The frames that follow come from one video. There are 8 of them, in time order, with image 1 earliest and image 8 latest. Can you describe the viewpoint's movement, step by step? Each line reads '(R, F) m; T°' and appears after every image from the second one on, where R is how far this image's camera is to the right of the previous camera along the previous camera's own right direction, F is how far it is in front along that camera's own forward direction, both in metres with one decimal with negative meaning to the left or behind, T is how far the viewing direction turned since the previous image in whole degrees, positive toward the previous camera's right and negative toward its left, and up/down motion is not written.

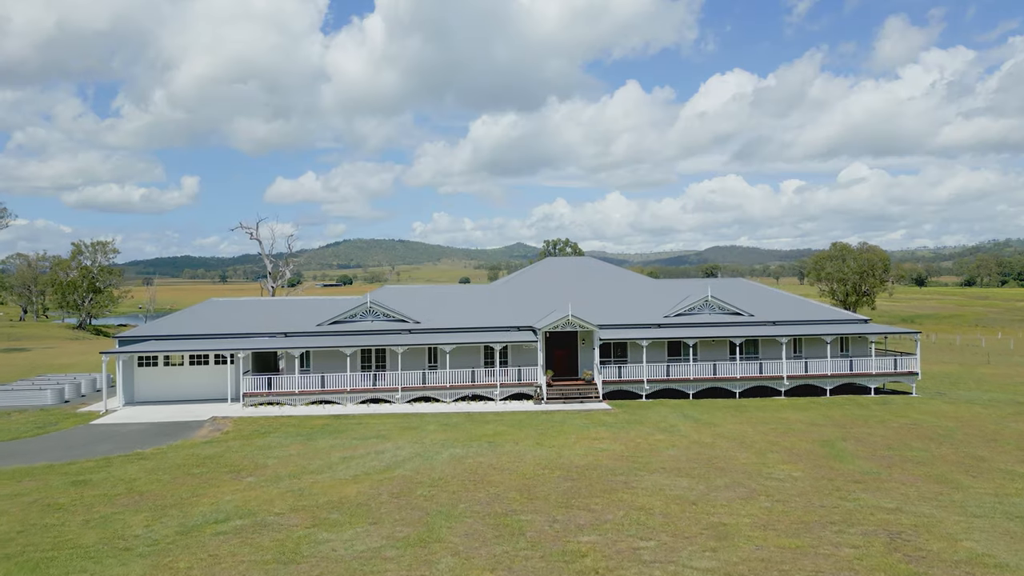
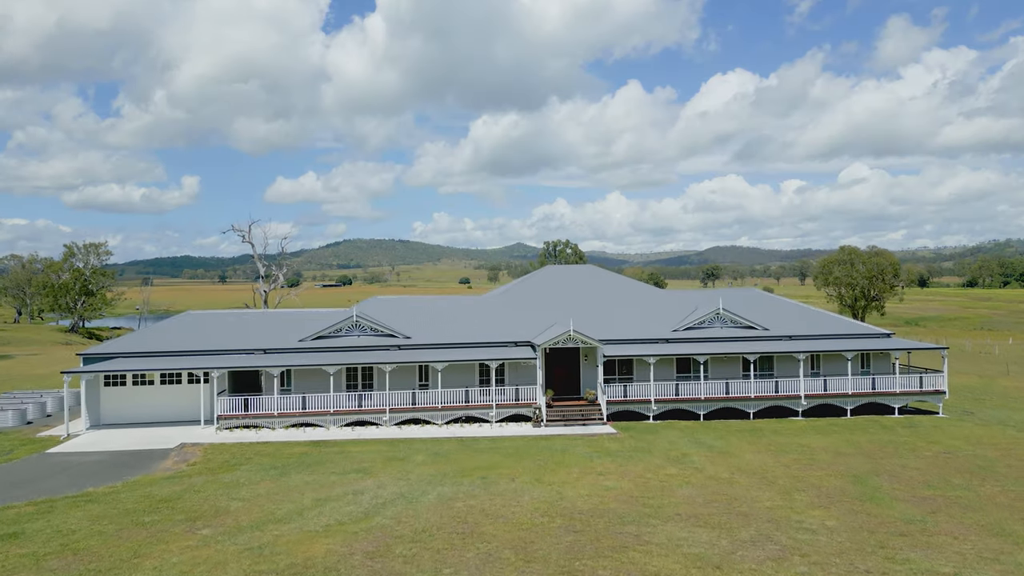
(+0.1, +2.5) m; 0°
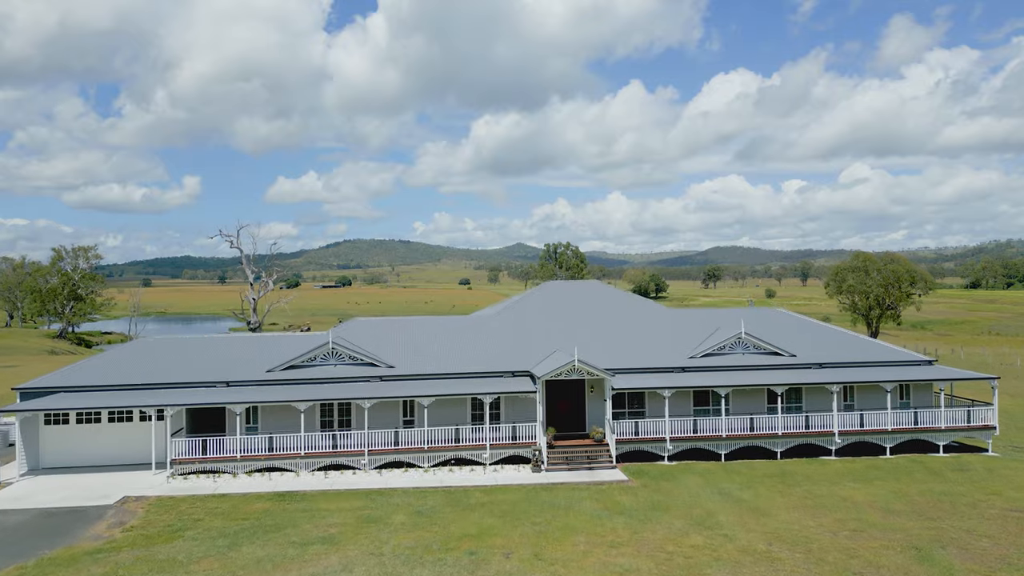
(+0.2, +3.7) m; 0°
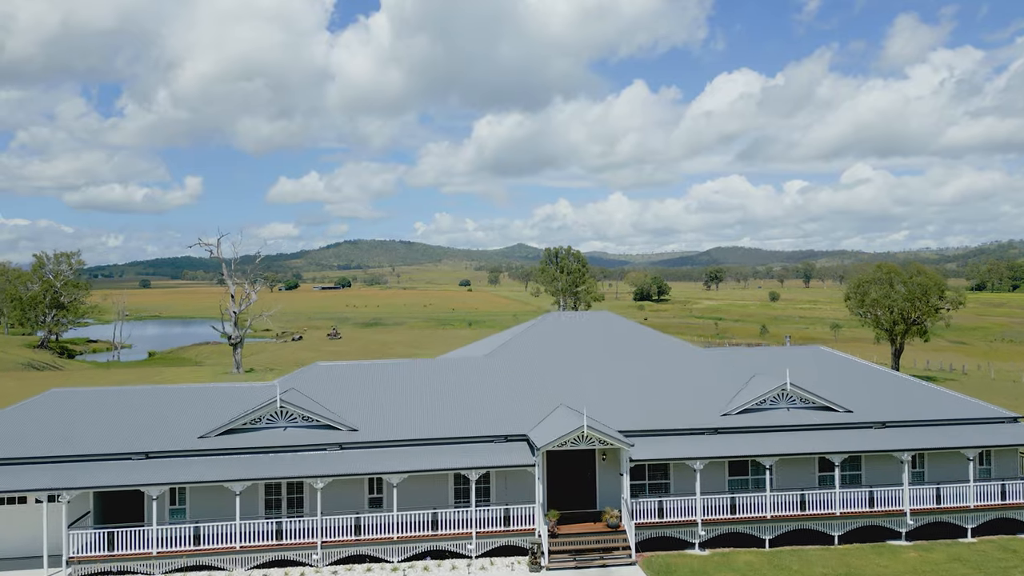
(+0.3, +5.6) m; 0°
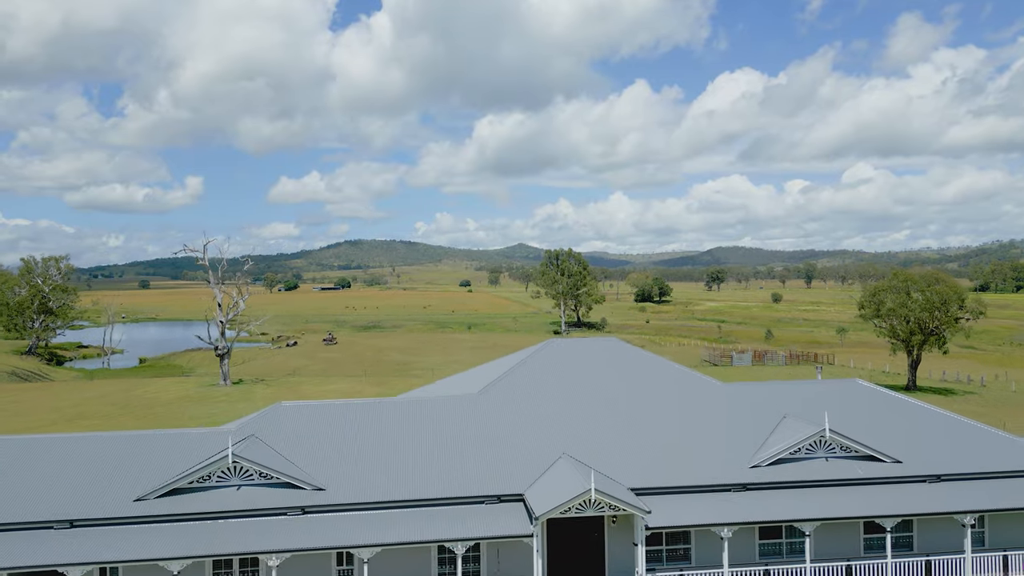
(+0.2, +3.5) m; 0°
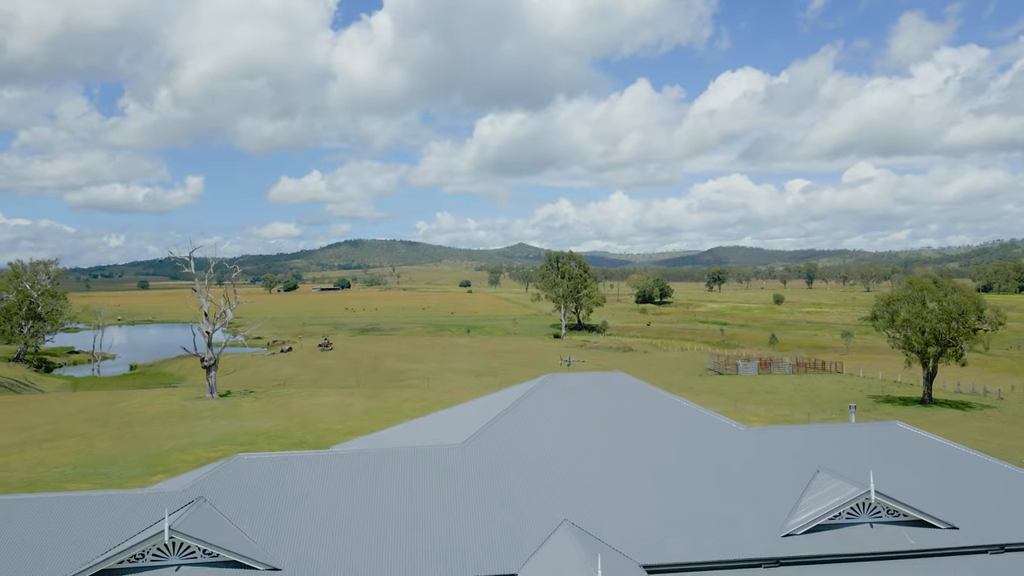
(+0.3, +3.1) m; 0°
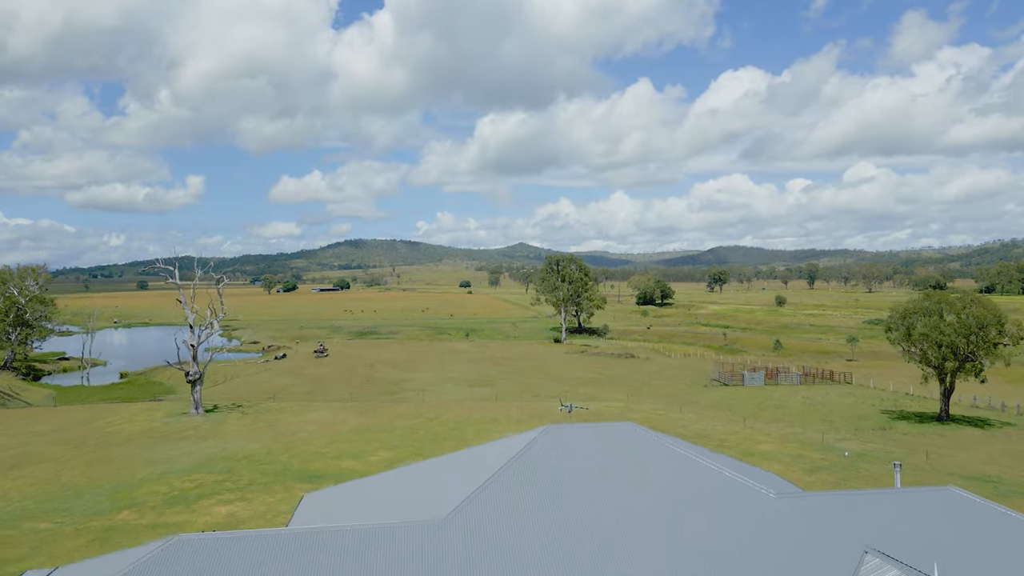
(+0.3, +3.2) m; 0°
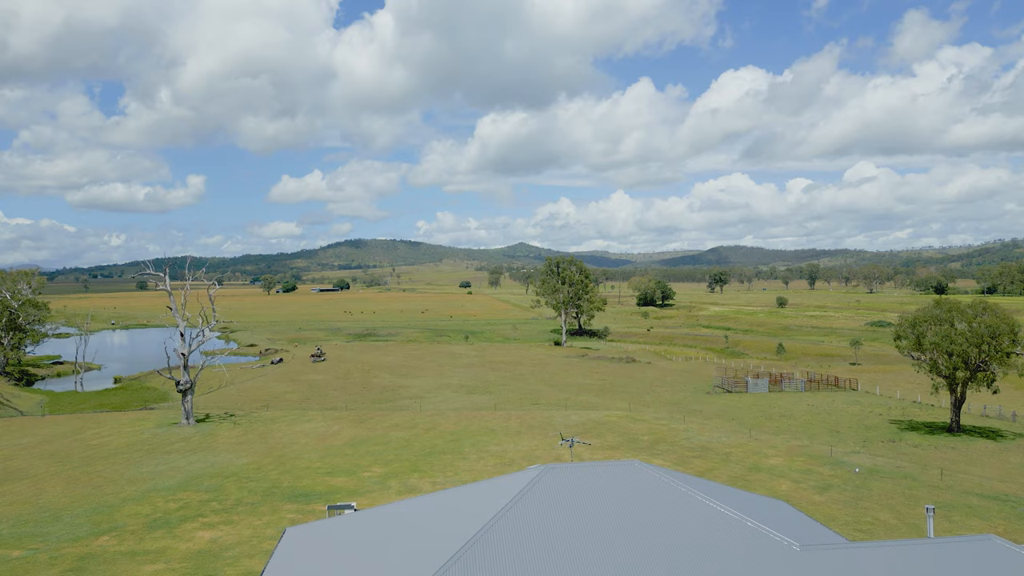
(+0.1, +1.8) m; 0°
